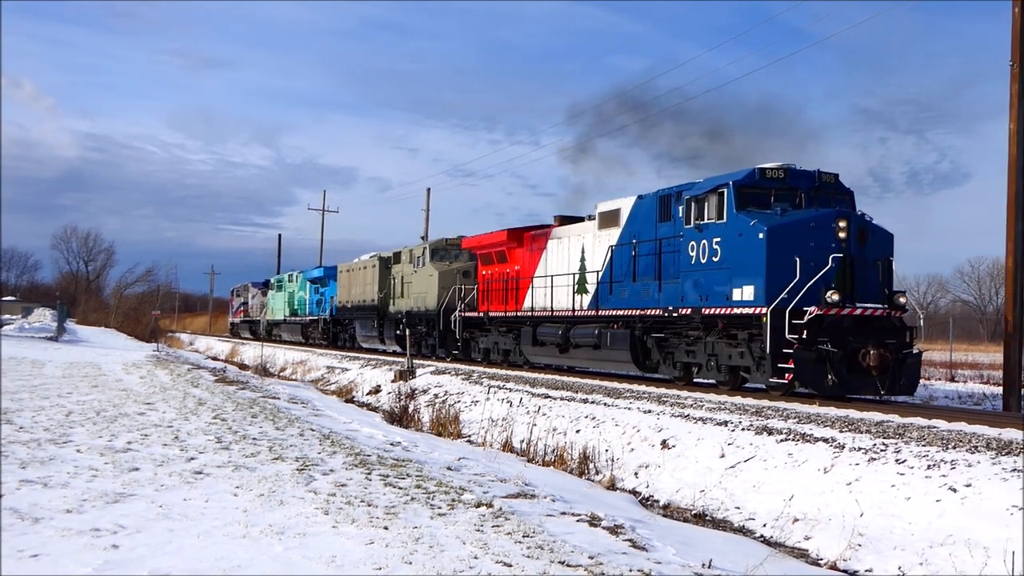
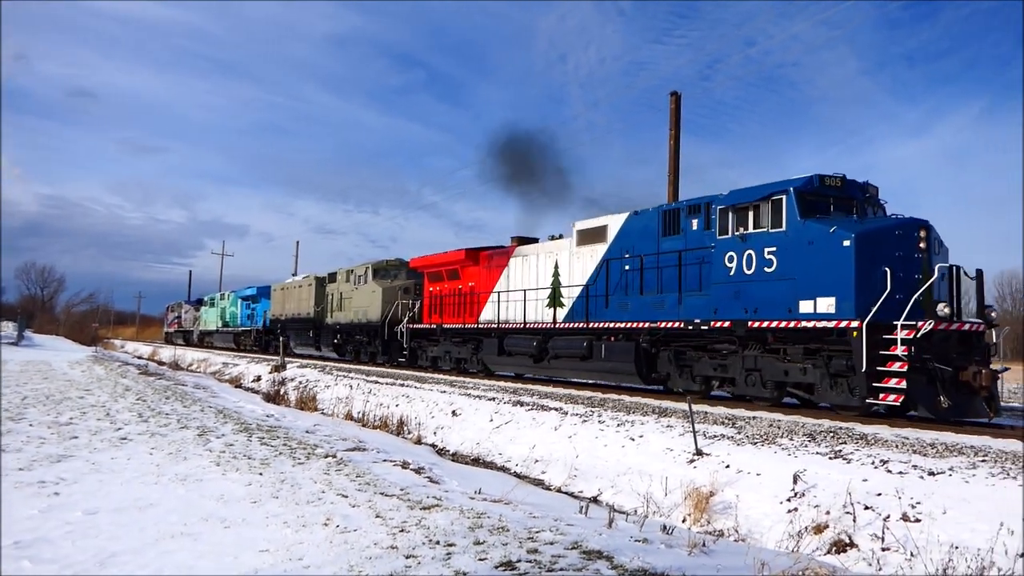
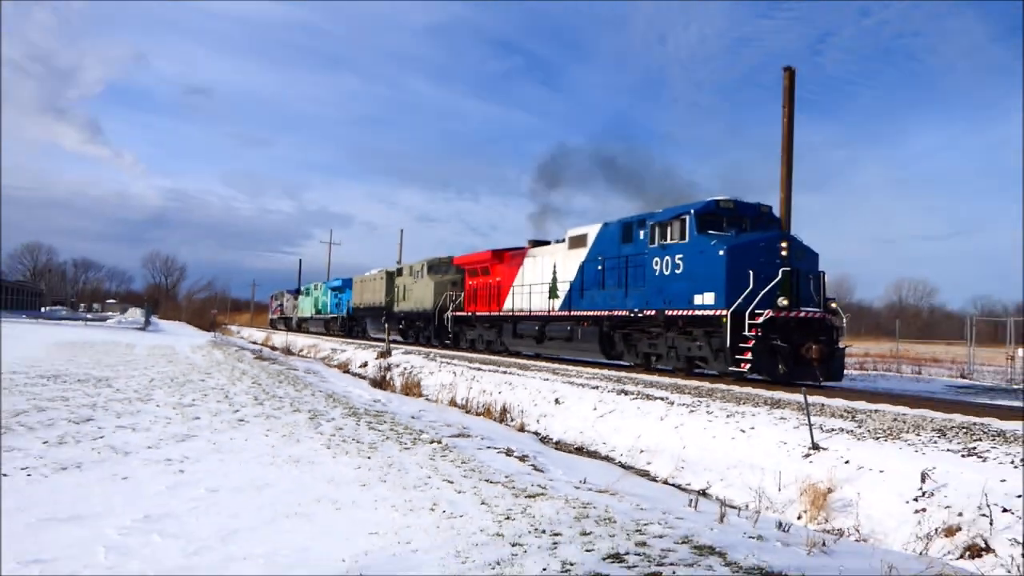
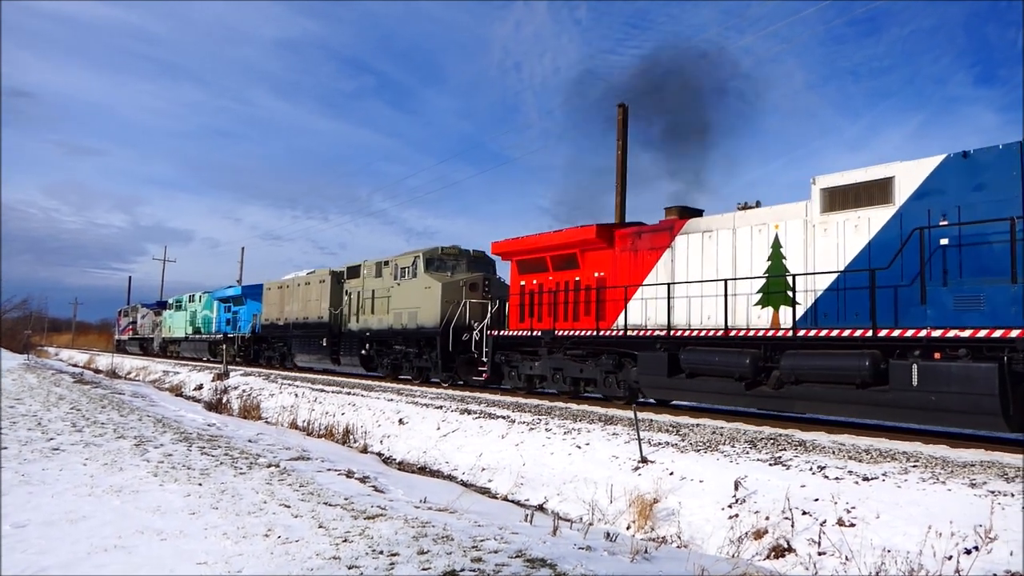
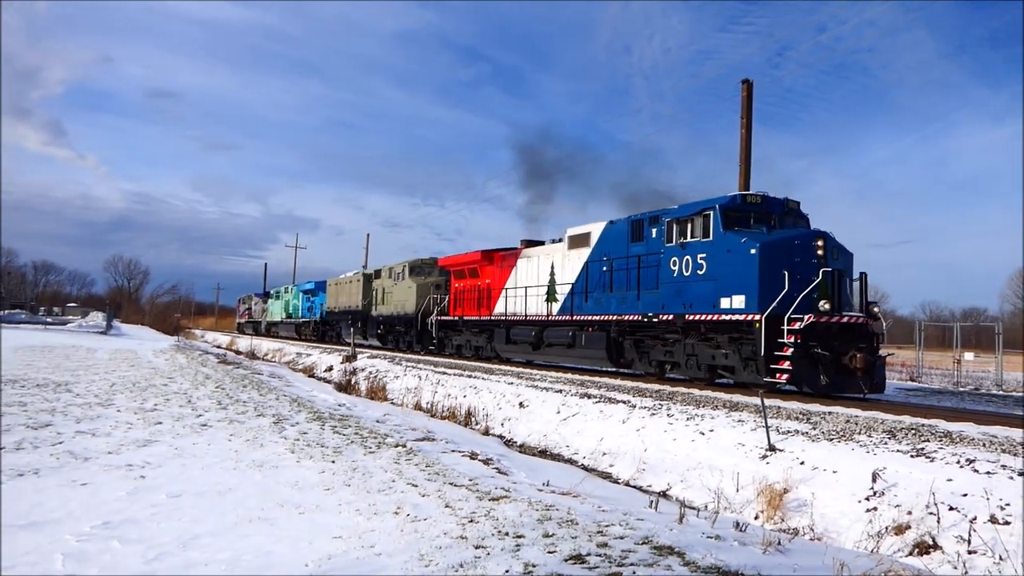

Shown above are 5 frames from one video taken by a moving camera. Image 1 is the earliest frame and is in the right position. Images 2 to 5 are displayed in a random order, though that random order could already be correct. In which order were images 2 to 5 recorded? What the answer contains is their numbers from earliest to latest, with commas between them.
3, 5, 2, 4
